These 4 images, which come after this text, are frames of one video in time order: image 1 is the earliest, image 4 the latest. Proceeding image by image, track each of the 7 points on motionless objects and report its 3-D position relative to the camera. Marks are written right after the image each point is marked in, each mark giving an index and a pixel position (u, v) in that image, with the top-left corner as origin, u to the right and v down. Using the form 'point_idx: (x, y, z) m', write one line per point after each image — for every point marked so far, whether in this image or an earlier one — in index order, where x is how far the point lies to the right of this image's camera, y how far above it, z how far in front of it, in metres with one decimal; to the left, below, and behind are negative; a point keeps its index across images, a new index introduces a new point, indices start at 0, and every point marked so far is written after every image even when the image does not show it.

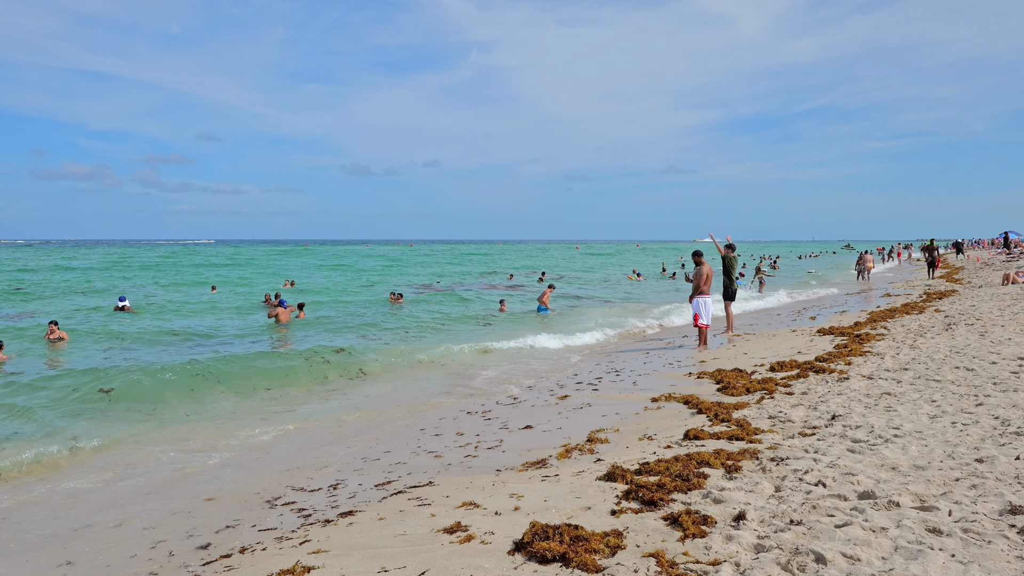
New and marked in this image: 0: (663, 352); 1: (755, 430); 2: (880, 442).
0: (+2.2, -0.9, +11.9) m
1: (+1.7, -1.0, +5.9) m
2: (+2.4, -1.0, +5.3) m
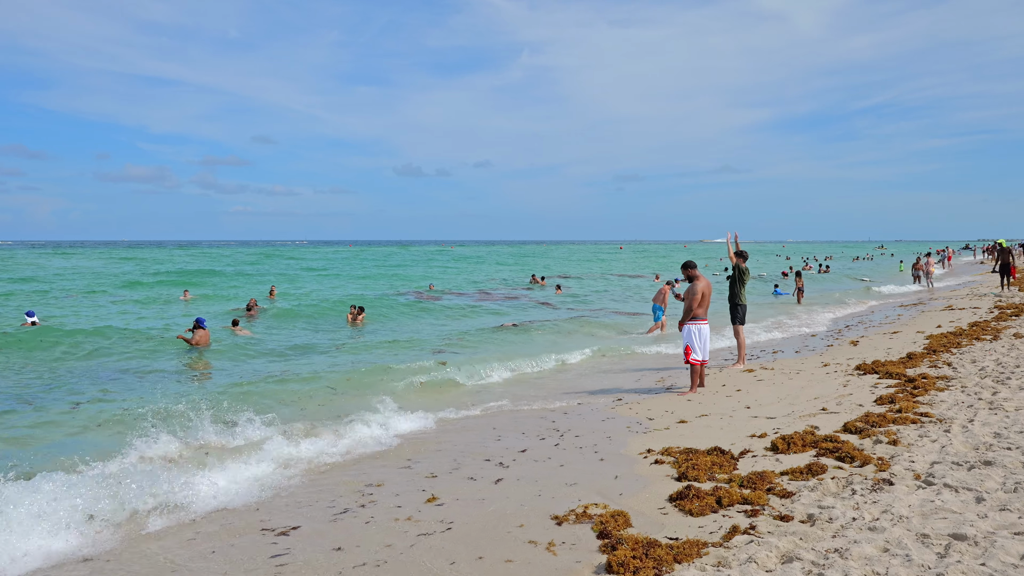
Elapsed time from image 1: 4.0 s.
0: (+1.4, -1.2, +8.8) m
1: (+0.6, -1.3, +2.8) m
2: (+1.2, -1.2, +2.2) m
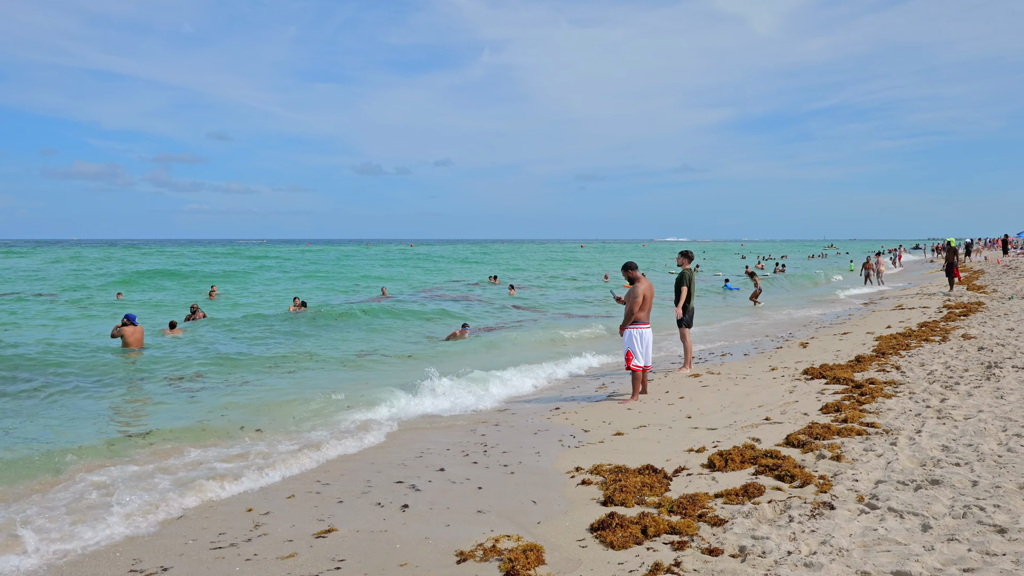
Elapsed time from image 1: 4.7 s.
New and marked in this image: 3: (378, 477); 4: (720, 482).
0: (+0.7, -1.2, +8.3) m
1: (+0.2, -1.3, +2.3) m
2: (+0.8, -1.3, +1.7) m
3: (-1.0, -1.3, +6.0) m
4: (+1.3, -1.2, +5.2) m
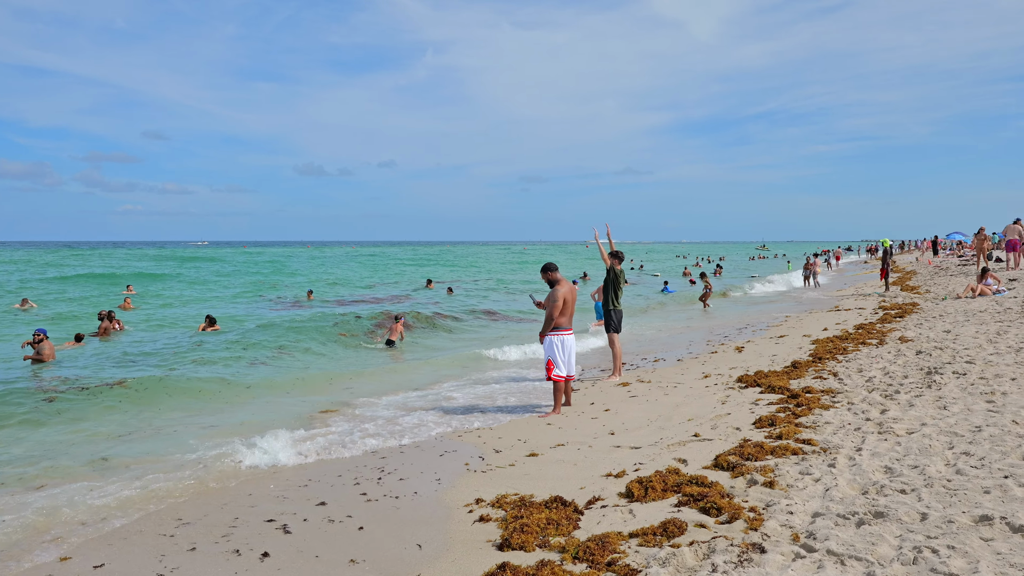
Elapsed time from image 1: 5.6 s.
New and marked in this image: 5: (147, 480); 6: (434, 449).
0: (-0.2, -1.2, +7.6) m
1: (-0.3, -1.3, +1.6) m
2: (+0.4, -1.3, +1.0) m
3: (-1.6, -1.4, +5.1) m
4: (+0.7, -1.2, +4.5) m
5: (-2.7, -1.4, +6.1) m
6: (-0.6, -1.3, +6.6) m
